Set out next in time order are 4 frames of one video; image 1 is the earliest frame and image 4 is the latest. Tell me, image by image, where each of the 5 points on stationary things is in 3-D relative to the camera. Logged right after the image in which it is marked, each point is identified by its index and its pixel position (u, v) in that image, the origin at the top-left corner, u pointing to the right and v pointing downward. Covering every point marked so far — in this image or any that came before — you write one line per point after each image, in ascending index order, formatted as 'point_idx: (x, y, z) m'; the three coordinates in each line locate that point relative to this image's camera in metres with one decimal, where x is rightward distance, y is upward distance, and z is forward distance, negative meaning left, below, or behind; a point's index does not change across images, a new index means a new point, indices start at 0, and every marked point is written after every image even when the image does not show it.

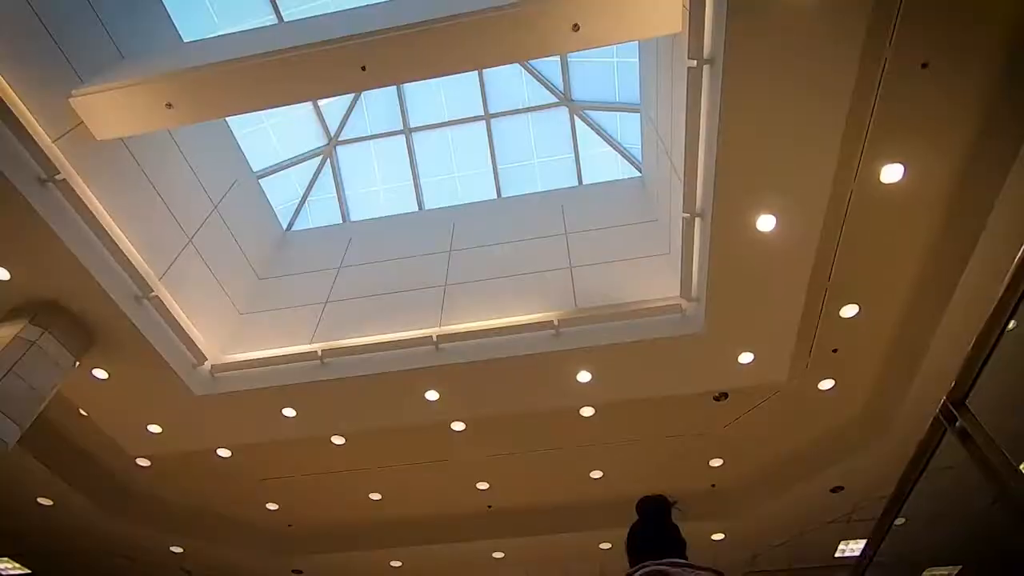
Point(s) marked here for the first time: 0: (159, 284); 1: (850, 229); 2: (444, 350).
0: (-4.8, +0.1, +7.3) m
1: (+4.1, +0.7, +6.6) m
2: (-1.0, -0.8, +7.5) m
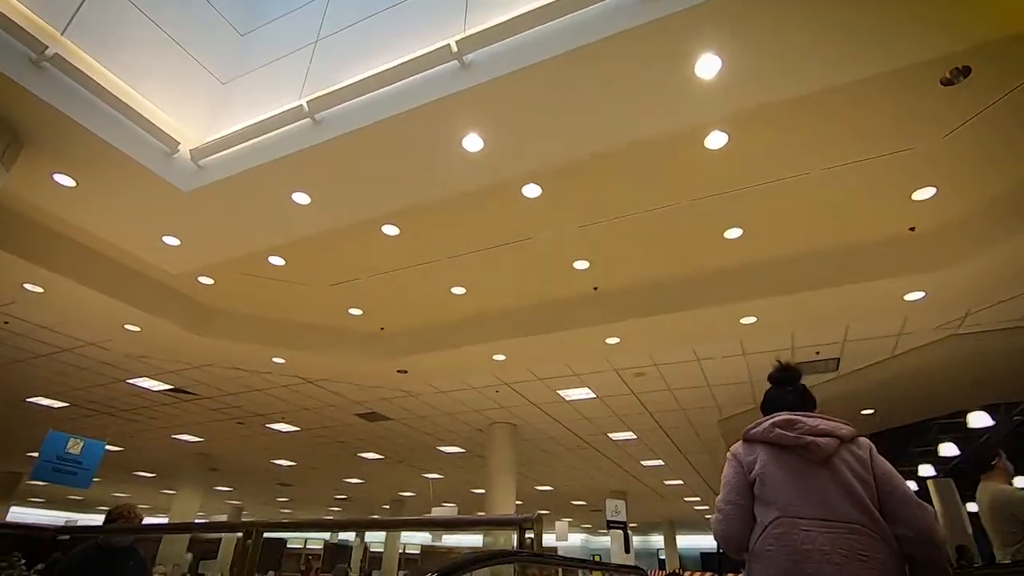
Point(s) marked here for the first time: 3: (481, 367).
0: (-4.2, +2.4, +5.2) m
1: (+4.1, +3.5, +2.3) m
2: (-0.3, +2.0, +4.8) m
3: (-0.6, -1.5, +10.3) m
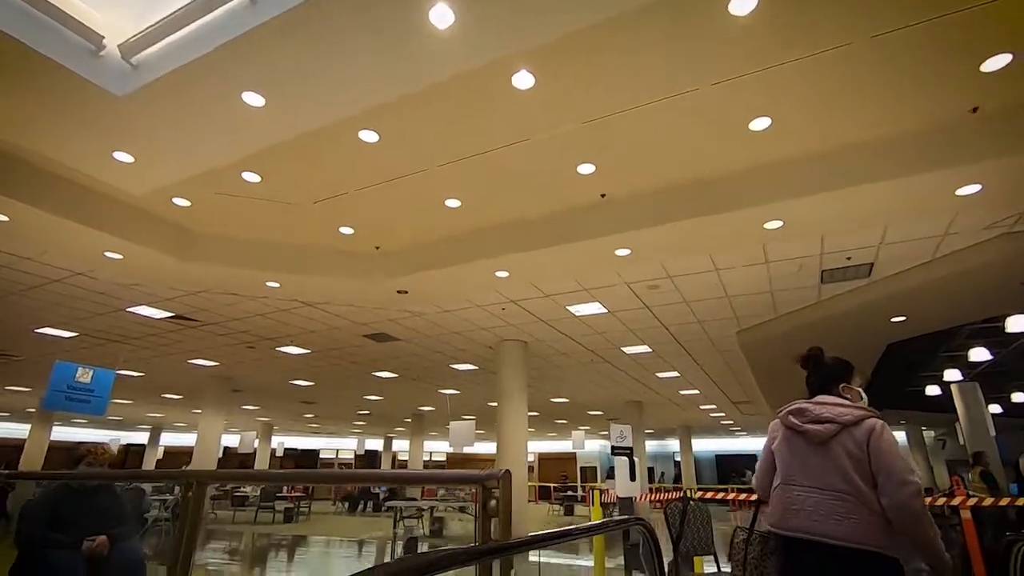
0: (-4.4, +3.0, +4.3) m
1: (+3.8, +3.9, +0.9) m
2: (-0.5, +2.6, +3.8) m
3: (-0.5, +0.1, +9.7) m
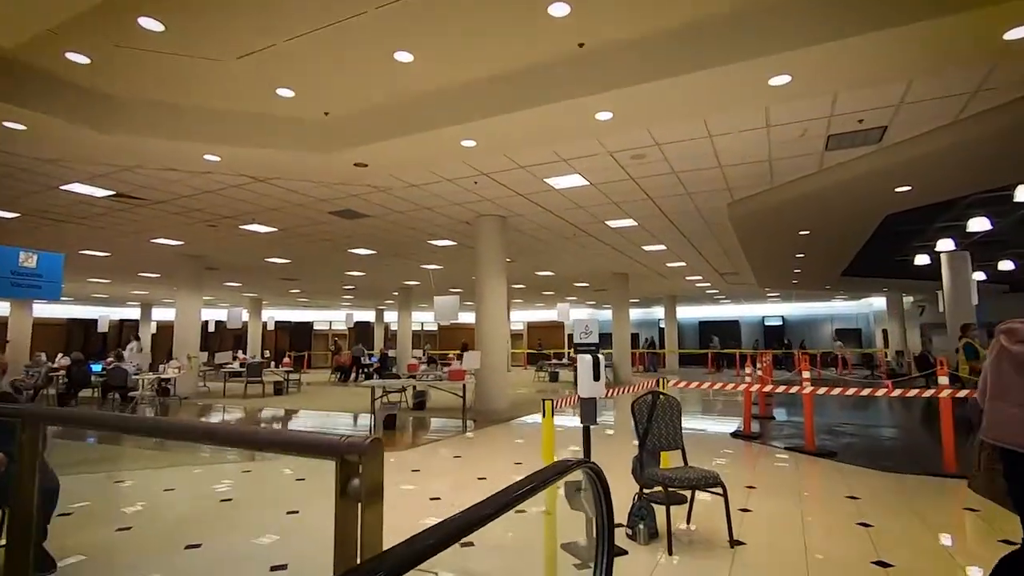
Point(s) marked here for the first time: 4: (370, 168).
0: (-4.9, +3.6, +2.6) m
1: (+3.4, +3.9, -0.7) m
2: (-1.0, +3.2, +2.3) m
3: (-1.0, +2.1, +8.7) m
4: (-2.4, +2.0, +9.2) m
